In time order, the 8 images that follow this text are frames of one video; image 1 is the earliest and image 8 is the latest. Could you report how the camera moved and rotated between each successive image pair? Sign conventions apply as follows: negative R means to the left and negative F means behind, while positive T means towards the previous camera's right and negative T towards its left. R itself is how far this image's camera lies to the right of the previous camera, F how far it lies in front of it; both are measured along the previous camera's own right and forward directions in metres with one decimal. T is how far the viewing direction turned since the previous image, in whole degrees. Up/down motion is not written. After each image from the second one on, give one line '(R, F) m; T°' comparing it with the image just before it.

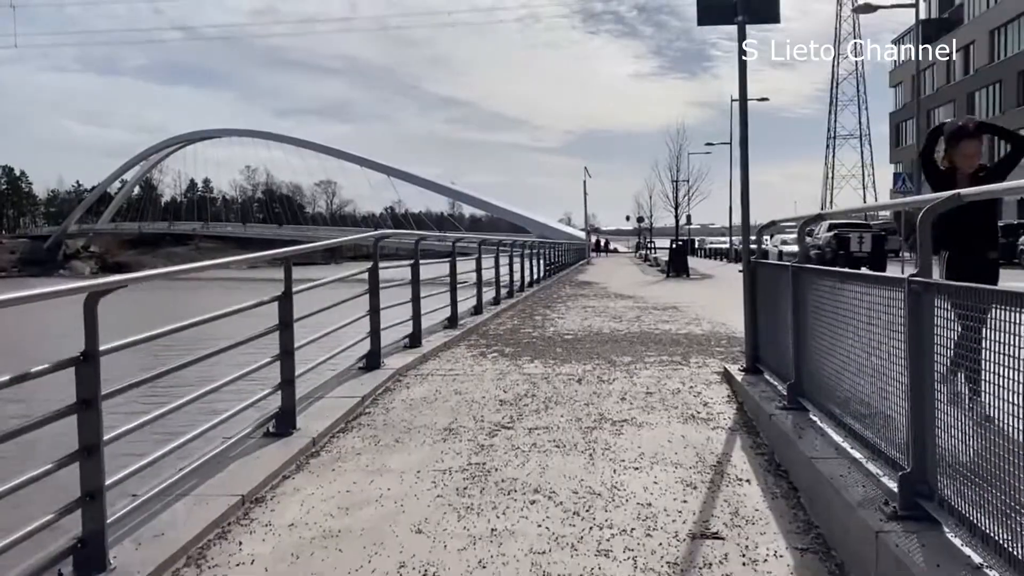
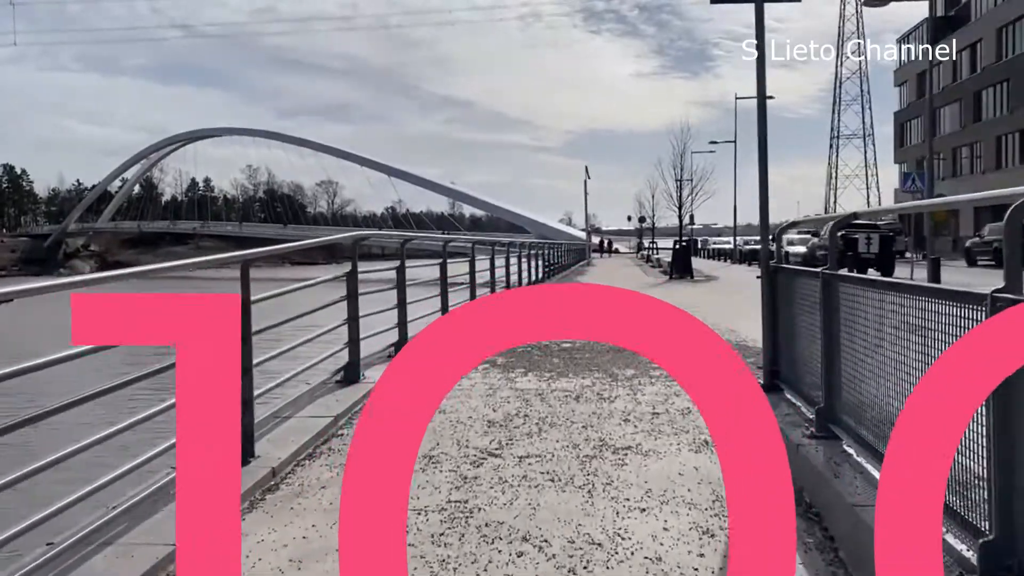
(+0.1, +0.7) m; 0°
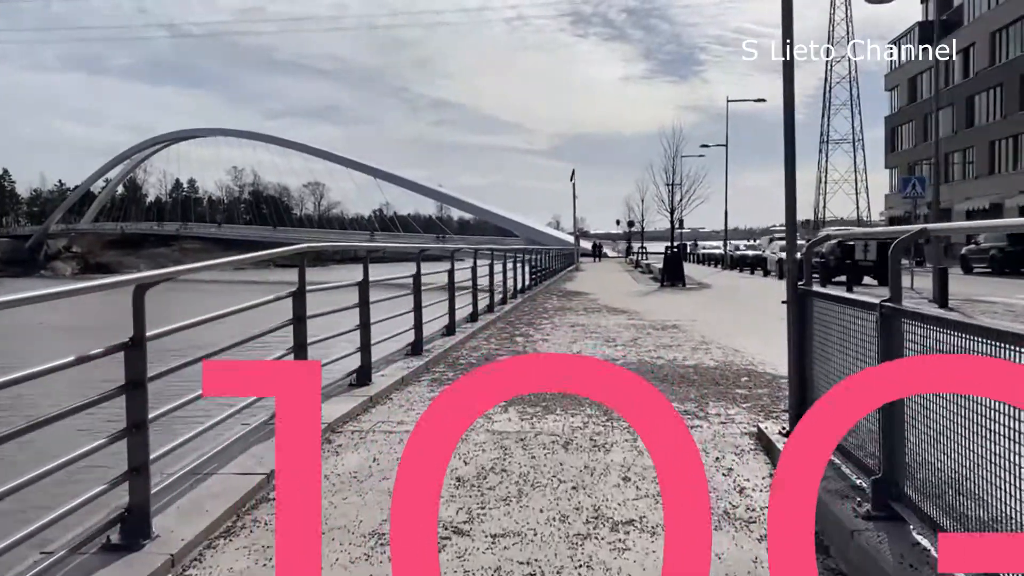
(+0.1, +1.0) m; +1°
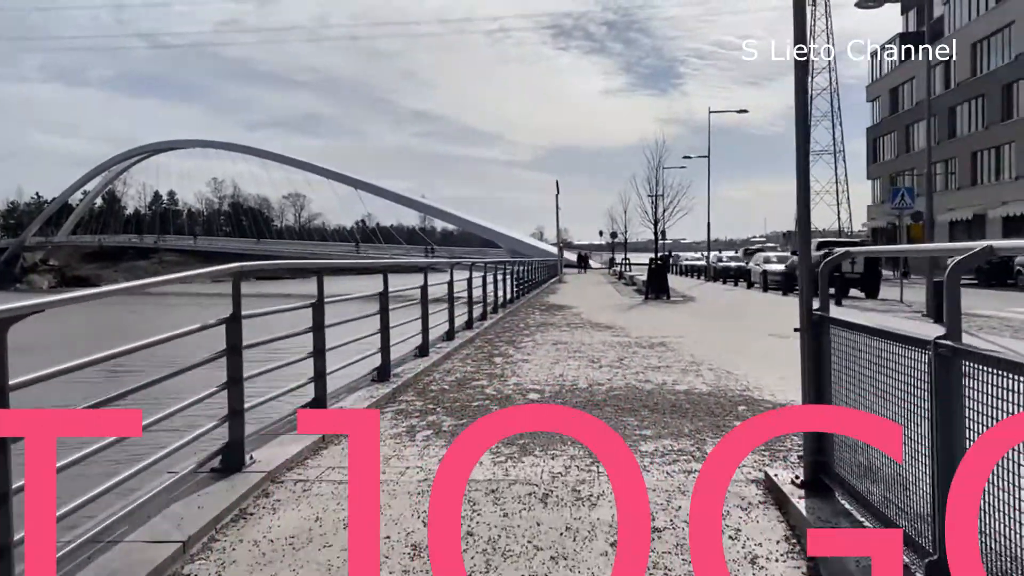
(+0.1, +0.8) m; +1°
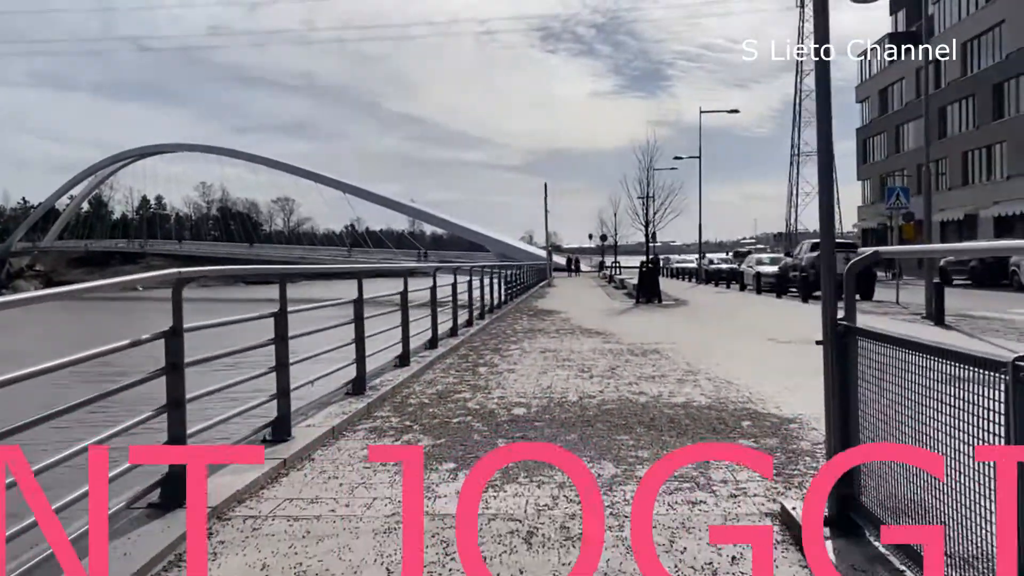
(+0.1, +0.6) m; +1°
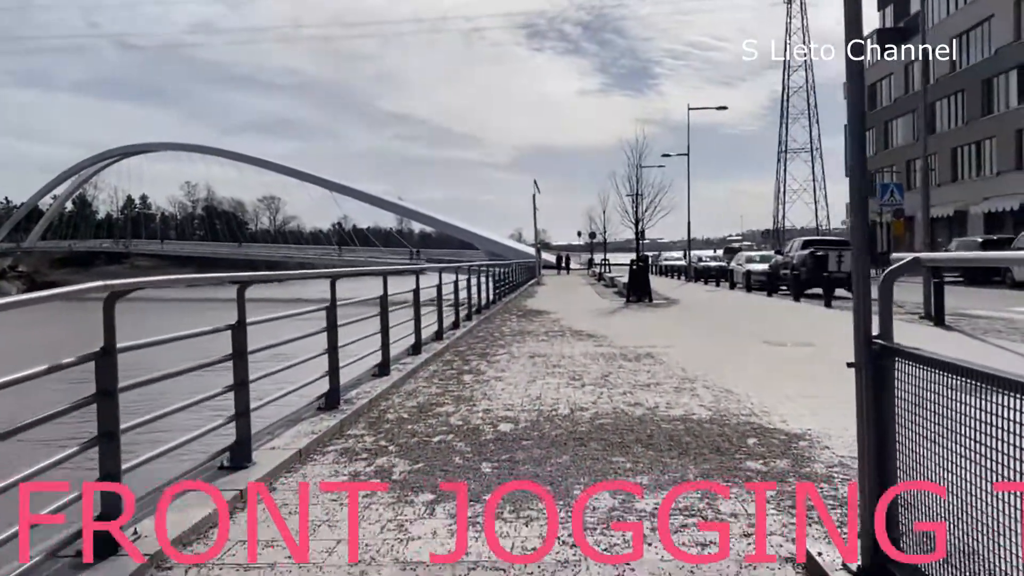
(0.0, +0.5) m; +1°
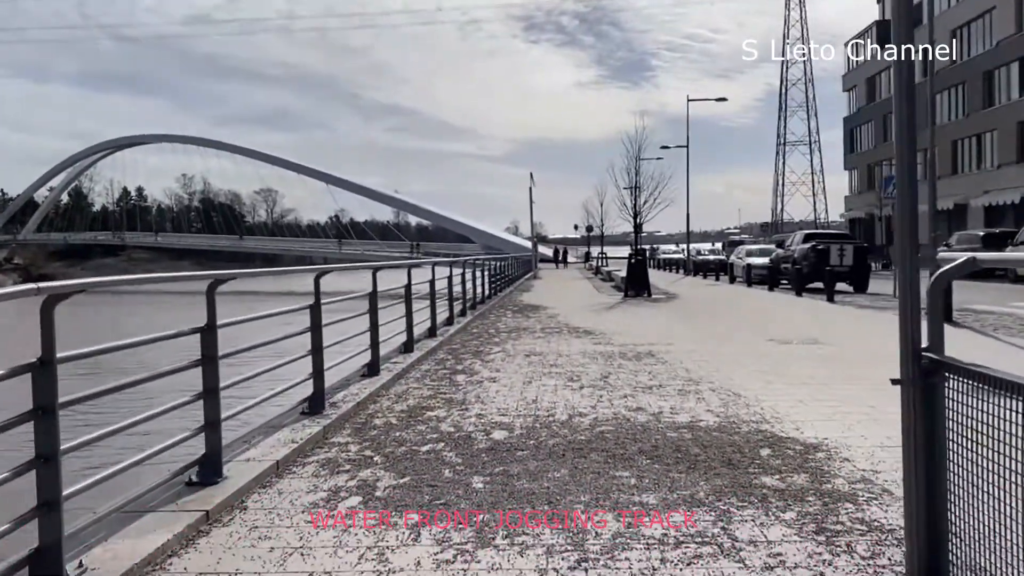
(0.0, +0.4) m; 0°
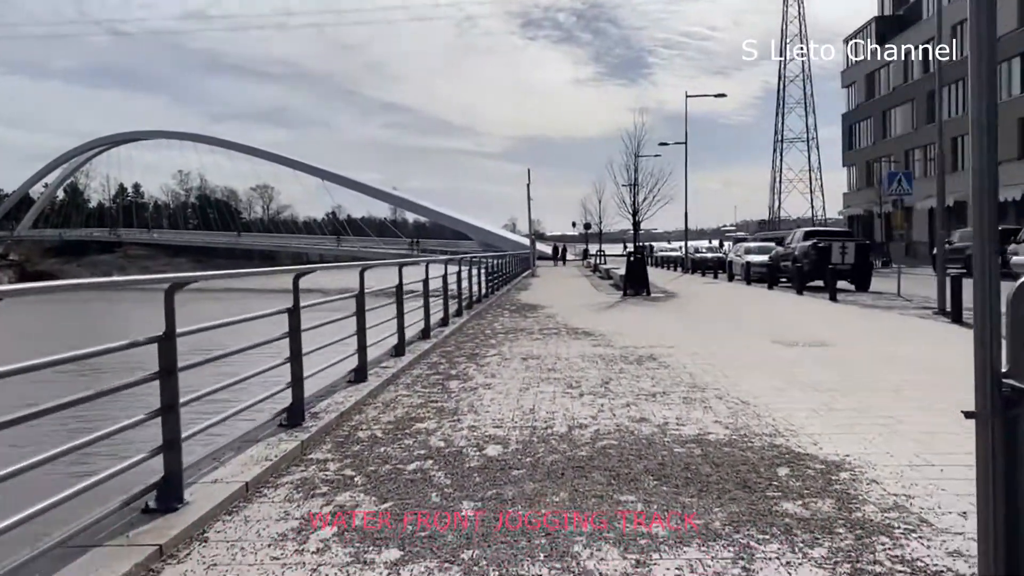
(0.0, +0.5) m; 0°
